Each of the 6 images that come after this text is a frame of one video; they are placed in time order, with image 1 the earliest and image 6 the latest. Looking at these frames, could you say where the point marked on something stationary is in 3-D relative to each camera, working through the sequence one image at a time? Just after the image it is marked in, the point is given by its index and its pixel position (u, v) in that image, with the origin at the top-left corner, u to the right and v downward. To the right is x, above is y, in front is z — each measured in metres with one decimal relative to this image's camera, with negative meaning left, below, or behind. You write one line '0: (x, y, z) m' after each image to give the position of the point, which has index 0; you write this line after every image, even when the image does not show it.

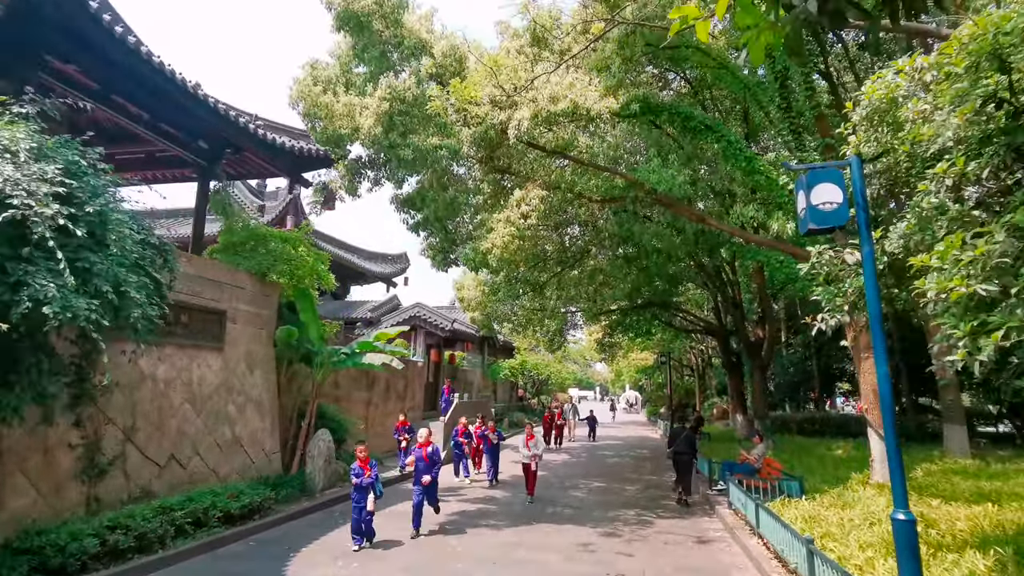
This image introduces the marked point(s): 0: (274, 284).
0: (-4.7, +0.1, +11.3) m
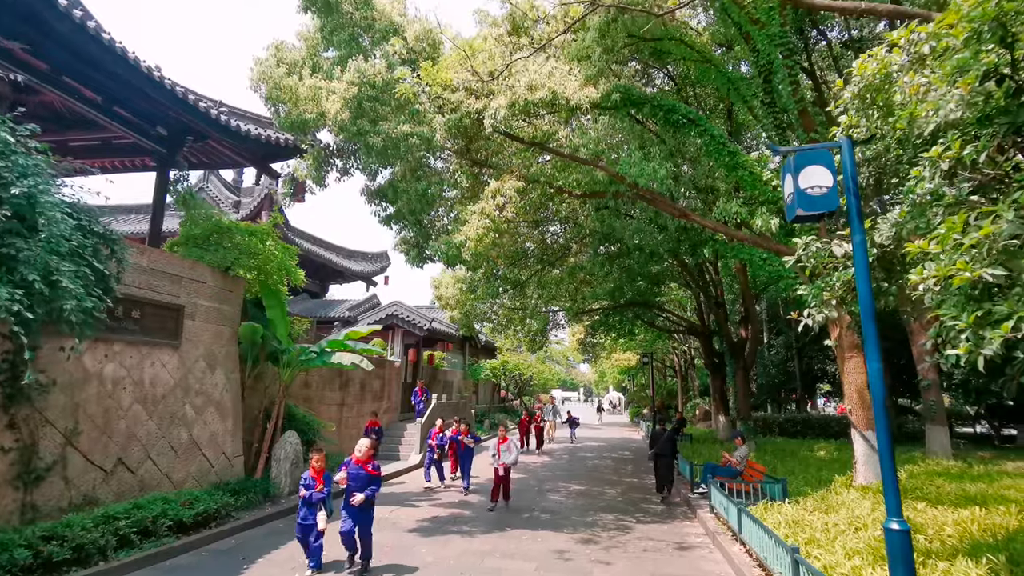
0: (-5.1, +0.2, +10.7) m
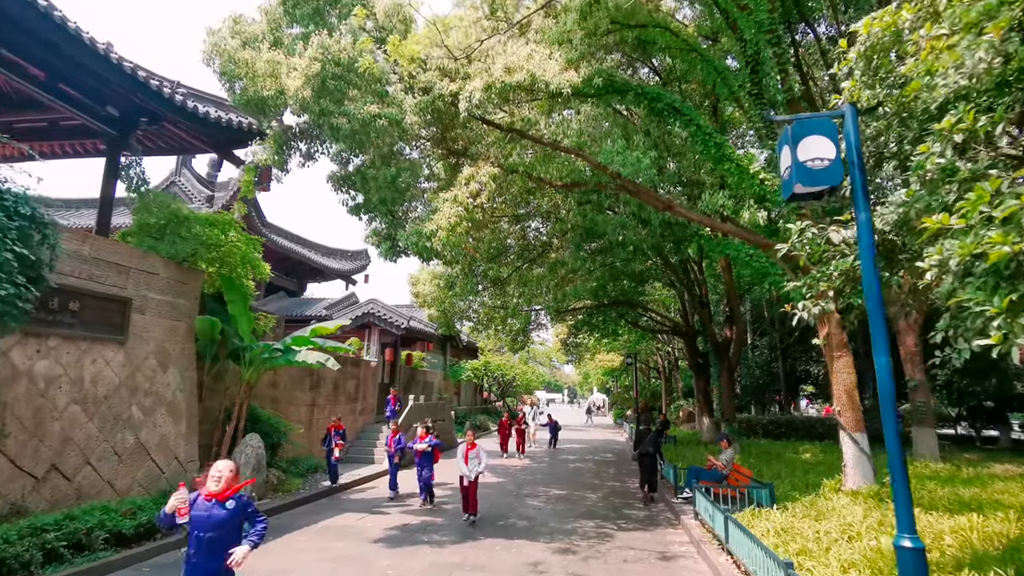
0: (-5.6, +0.3, +10.1) m
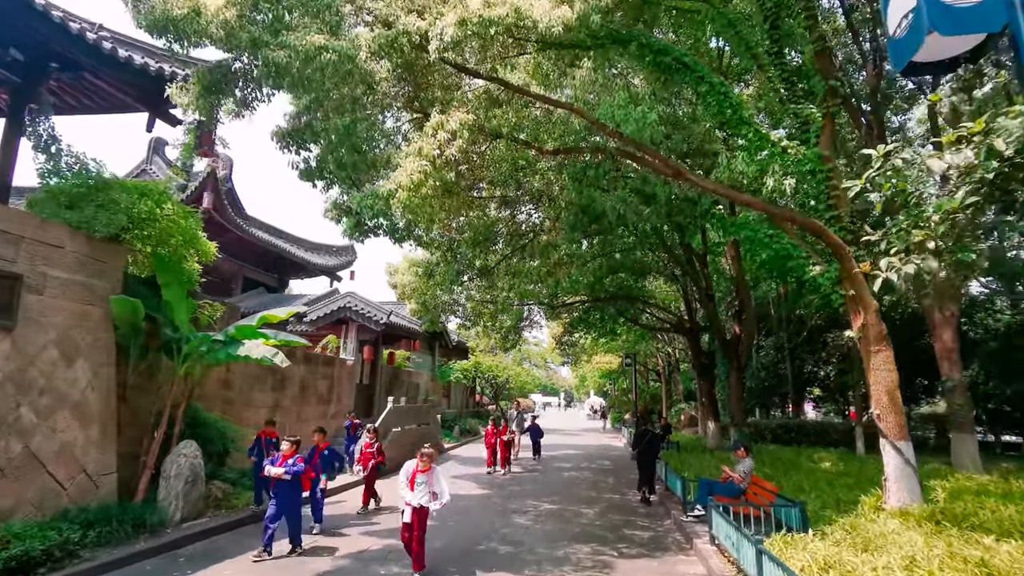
0: (-5.8, +0.6, +8.5) m
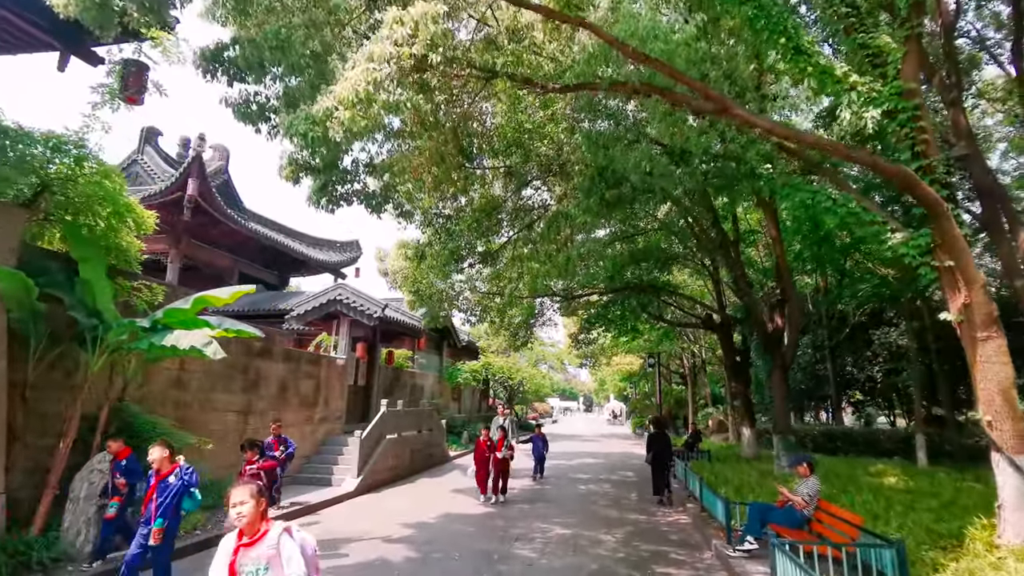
0: (-5.9, +0.9, +6.8) m
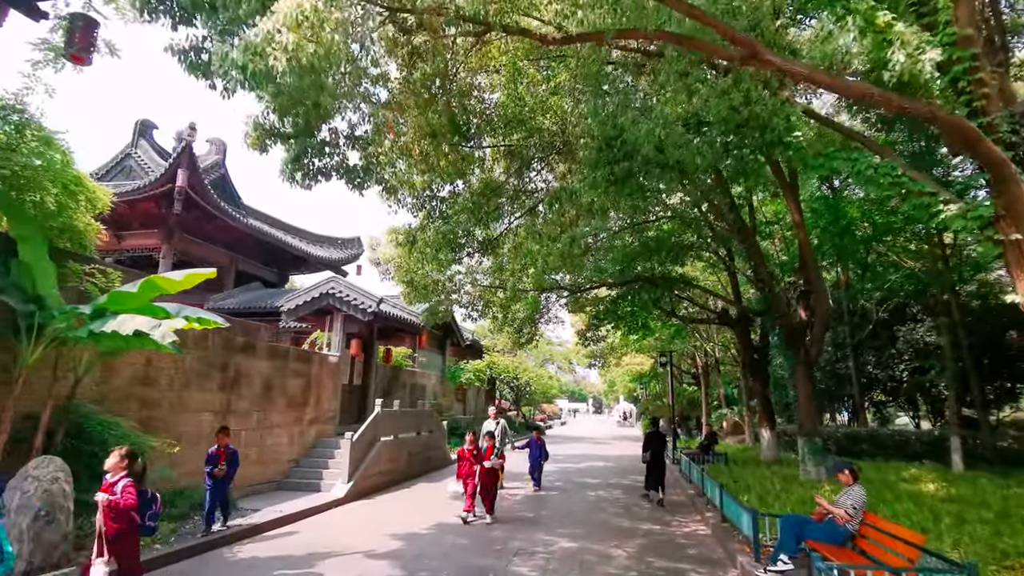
0: (-5.9, +1.1, +6.0) m
